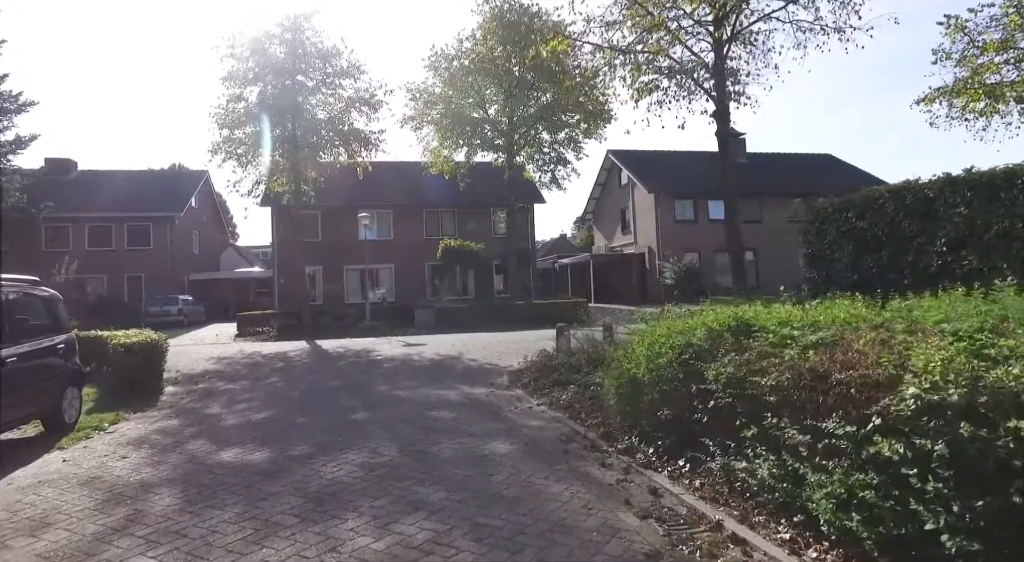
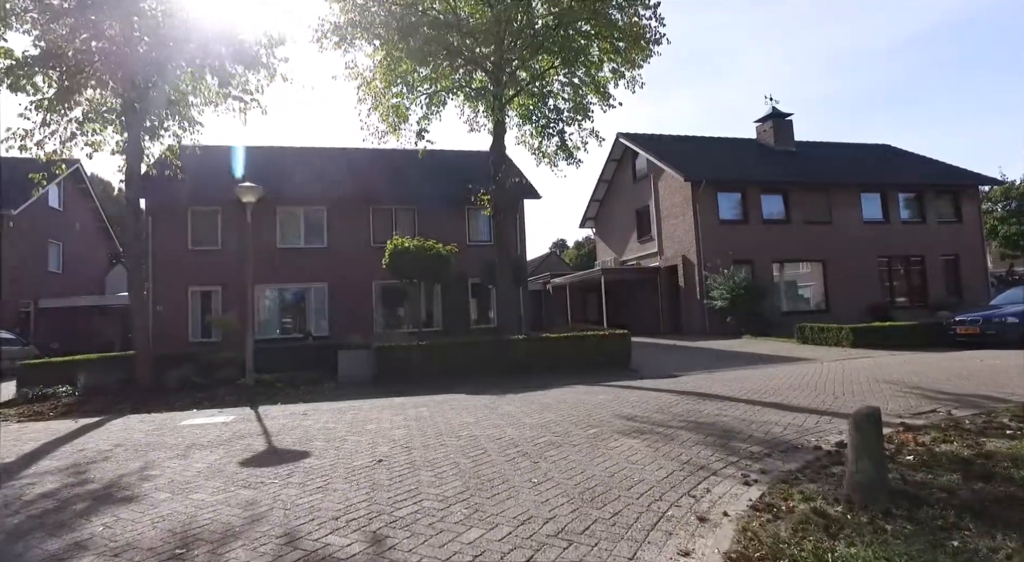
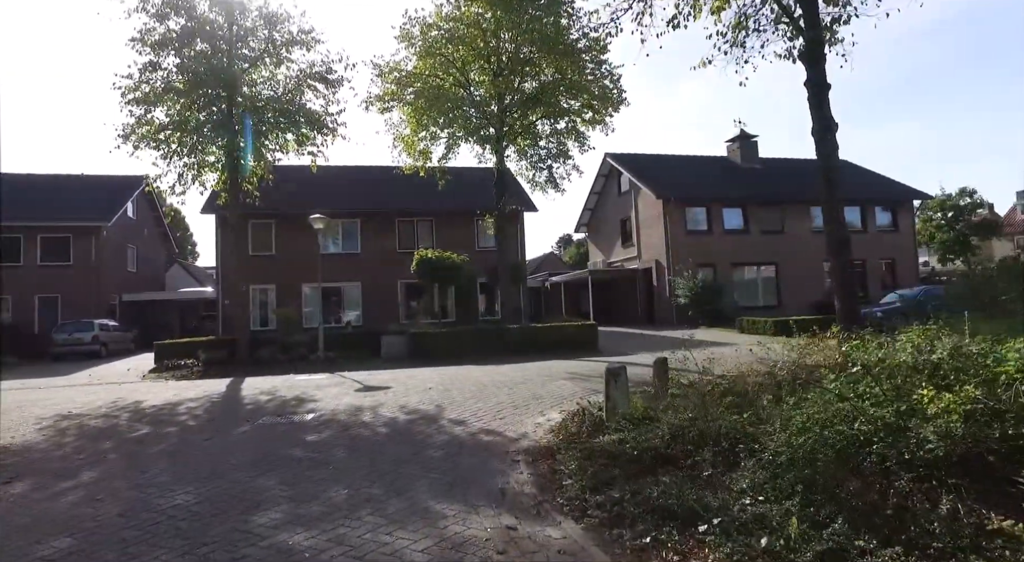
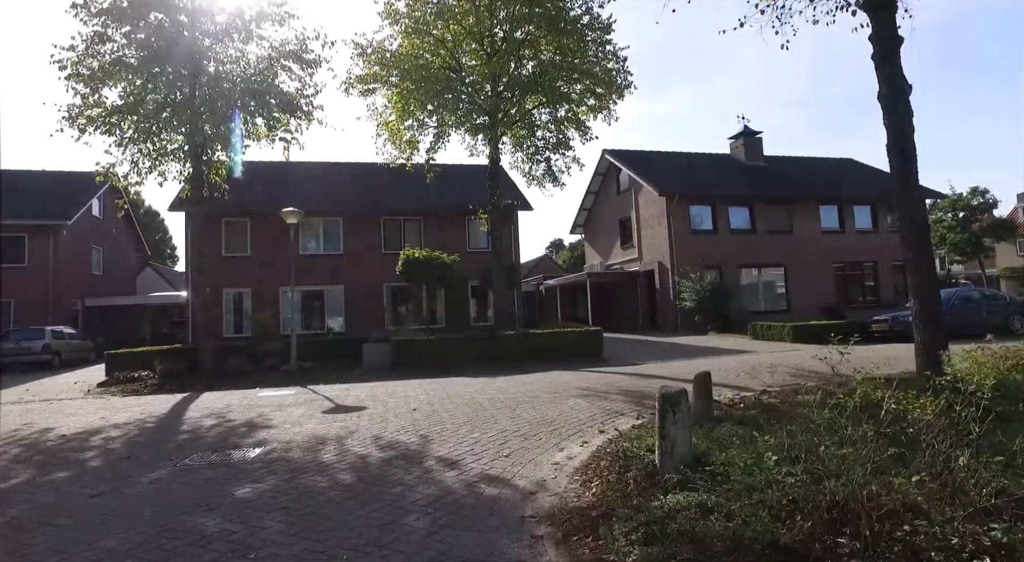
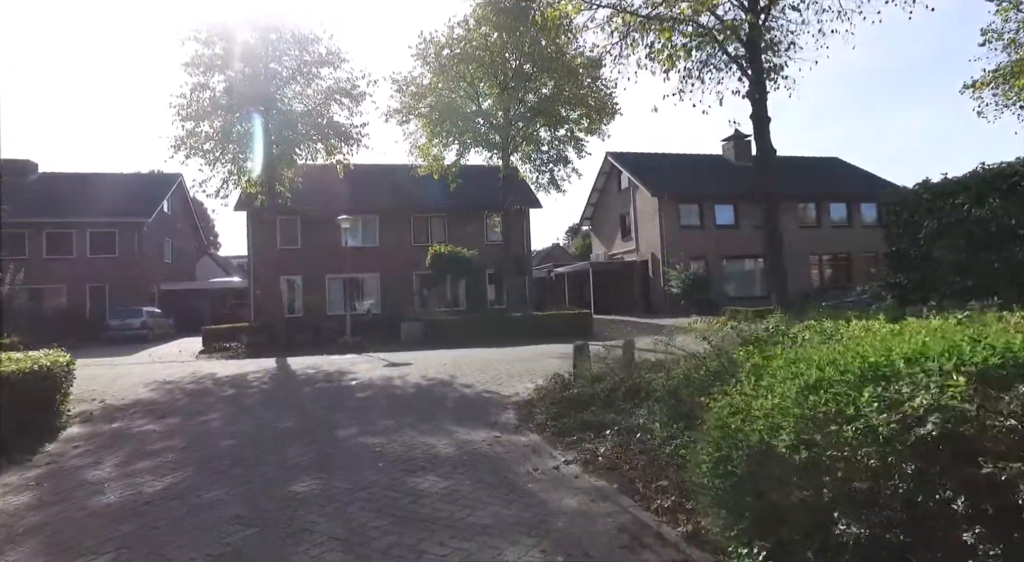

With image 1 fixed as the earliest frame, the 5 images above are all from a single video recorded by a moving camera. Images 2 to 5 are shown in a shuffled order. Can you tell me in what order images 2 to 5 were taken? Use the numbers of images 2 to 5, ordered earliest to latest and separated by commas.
5, 3, 4, 2
